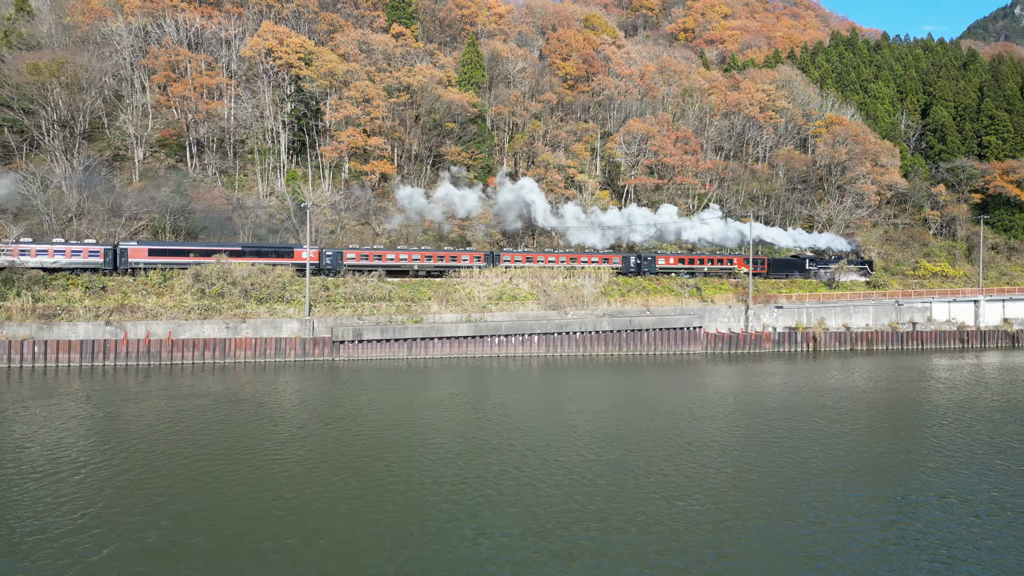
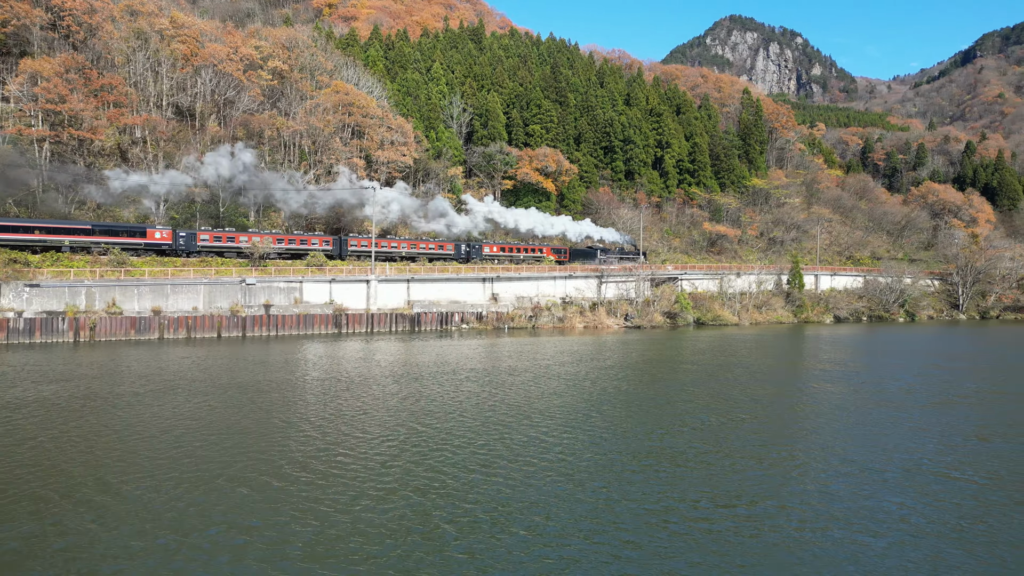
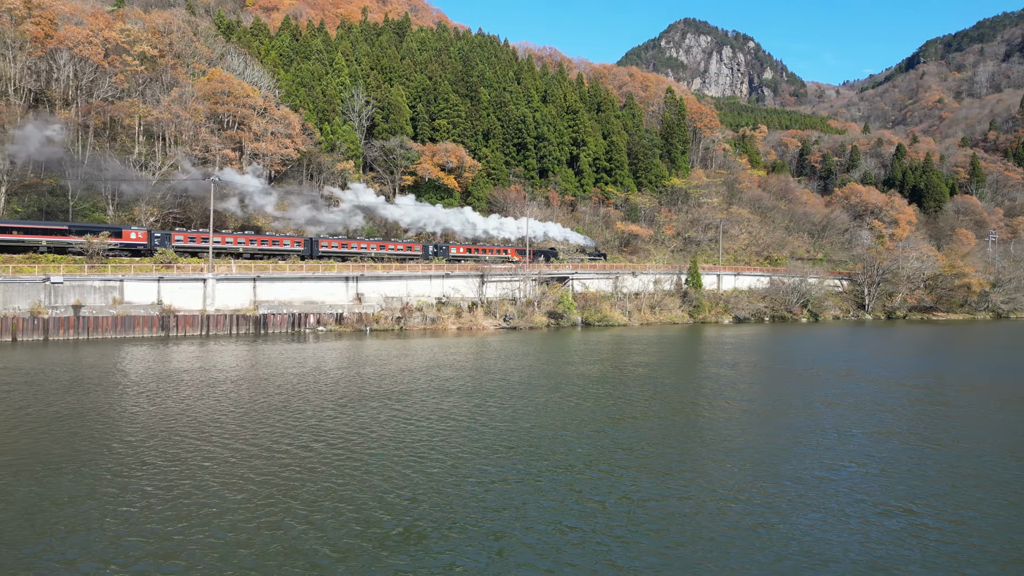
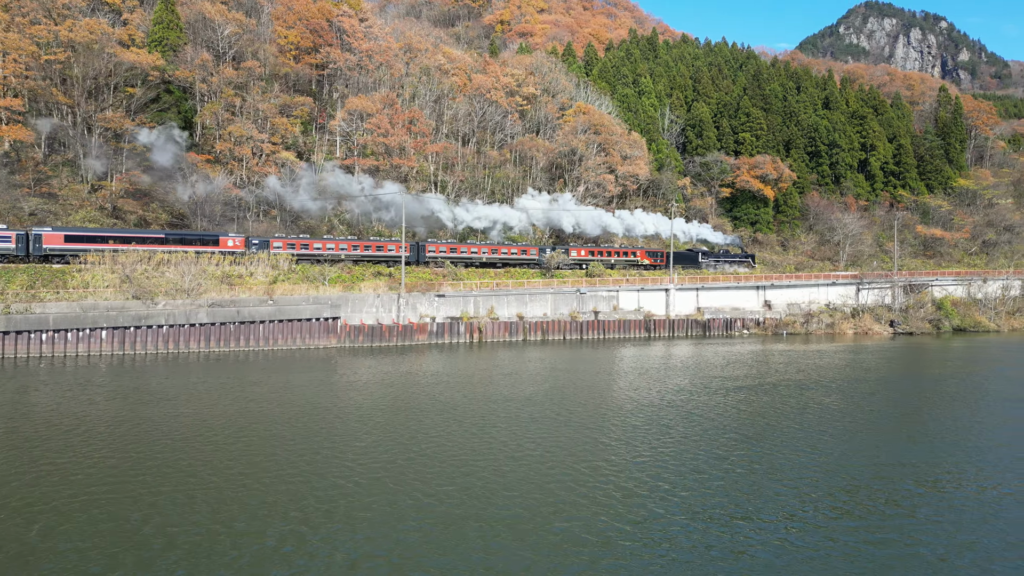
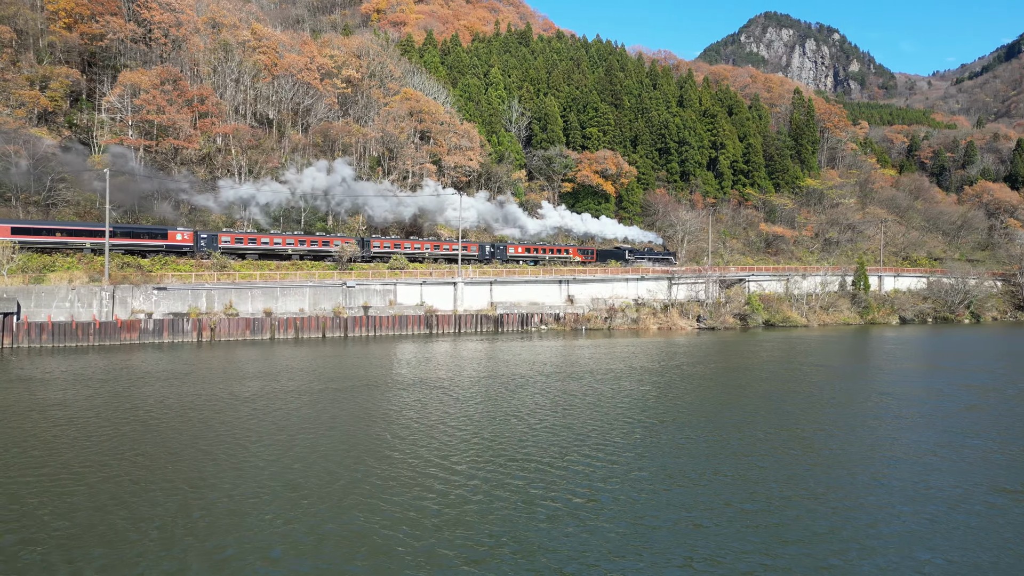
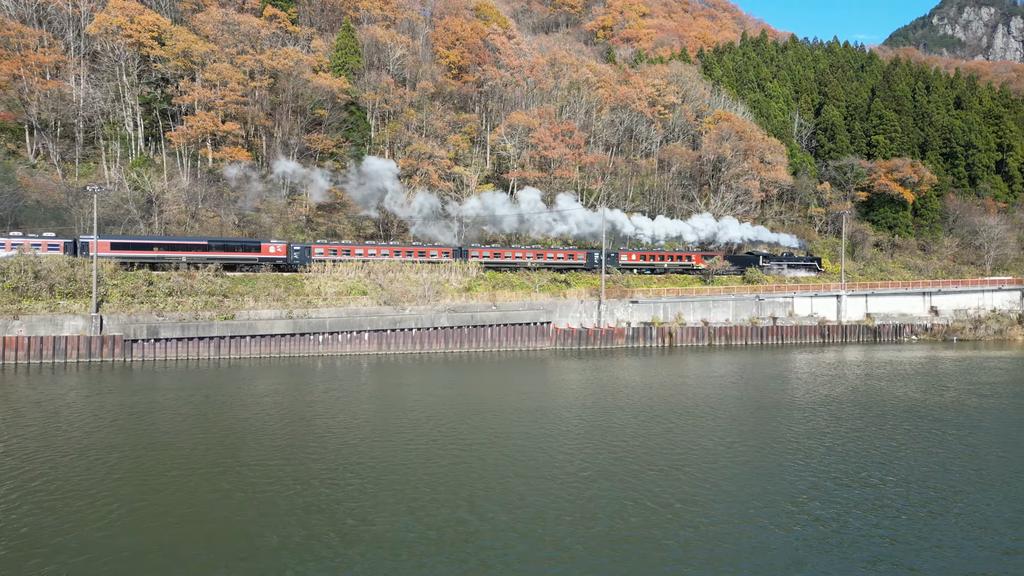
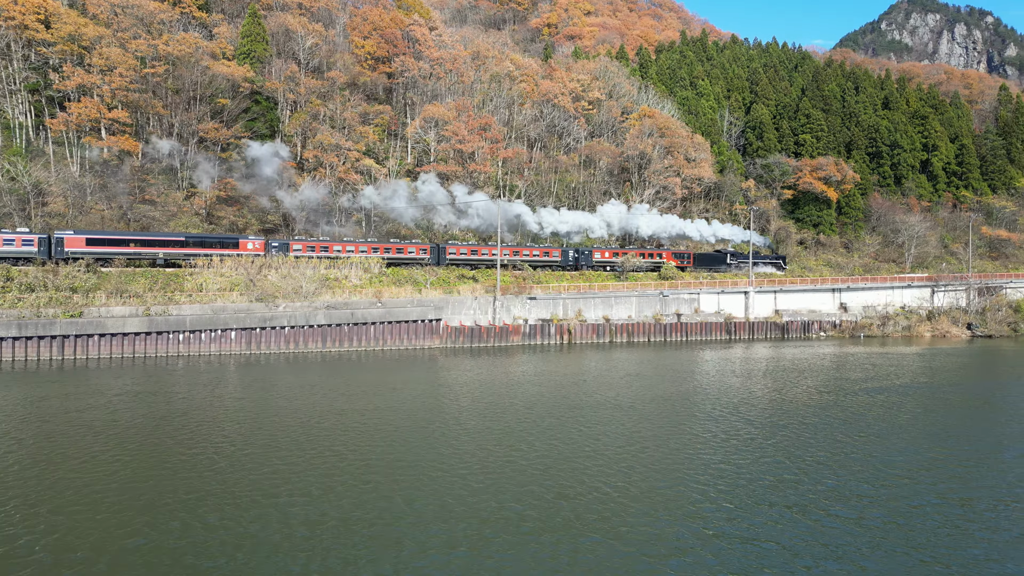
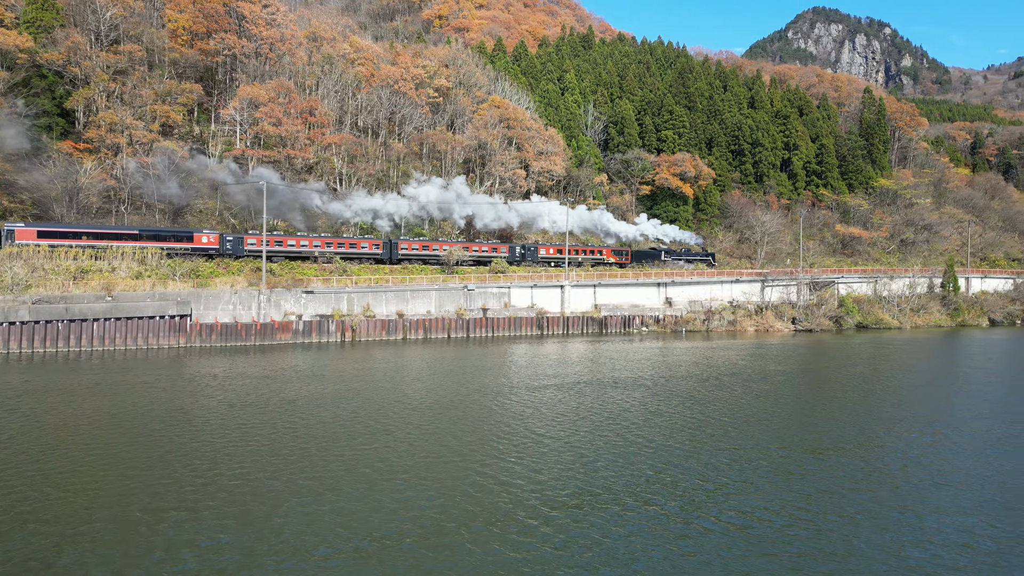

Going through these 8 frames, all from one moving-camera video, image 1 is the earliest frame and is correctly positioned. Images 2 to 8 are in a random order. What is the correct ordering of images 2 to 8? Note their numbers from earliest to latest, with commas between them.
6, 7, 4, 8, 5, 2, 3
